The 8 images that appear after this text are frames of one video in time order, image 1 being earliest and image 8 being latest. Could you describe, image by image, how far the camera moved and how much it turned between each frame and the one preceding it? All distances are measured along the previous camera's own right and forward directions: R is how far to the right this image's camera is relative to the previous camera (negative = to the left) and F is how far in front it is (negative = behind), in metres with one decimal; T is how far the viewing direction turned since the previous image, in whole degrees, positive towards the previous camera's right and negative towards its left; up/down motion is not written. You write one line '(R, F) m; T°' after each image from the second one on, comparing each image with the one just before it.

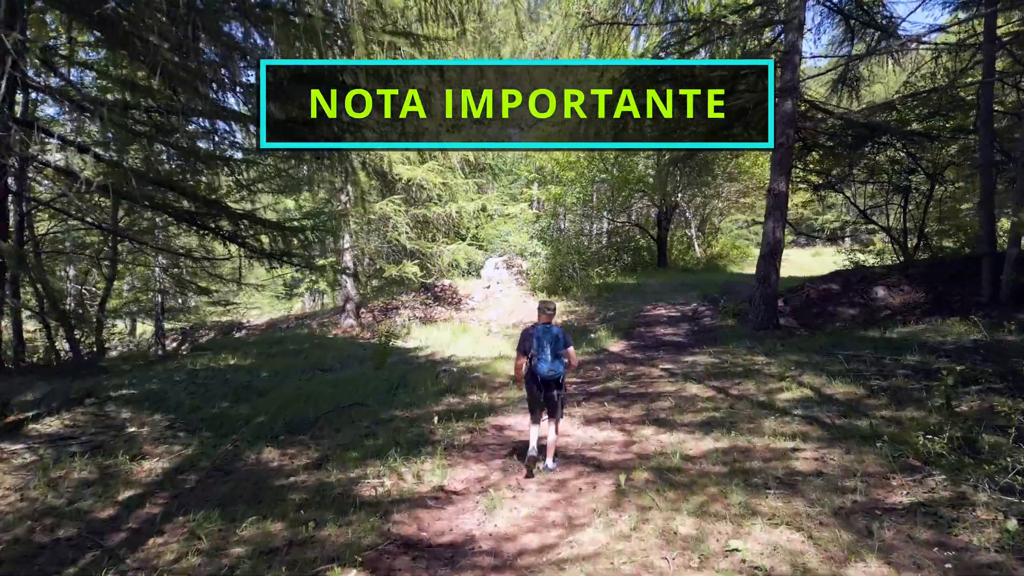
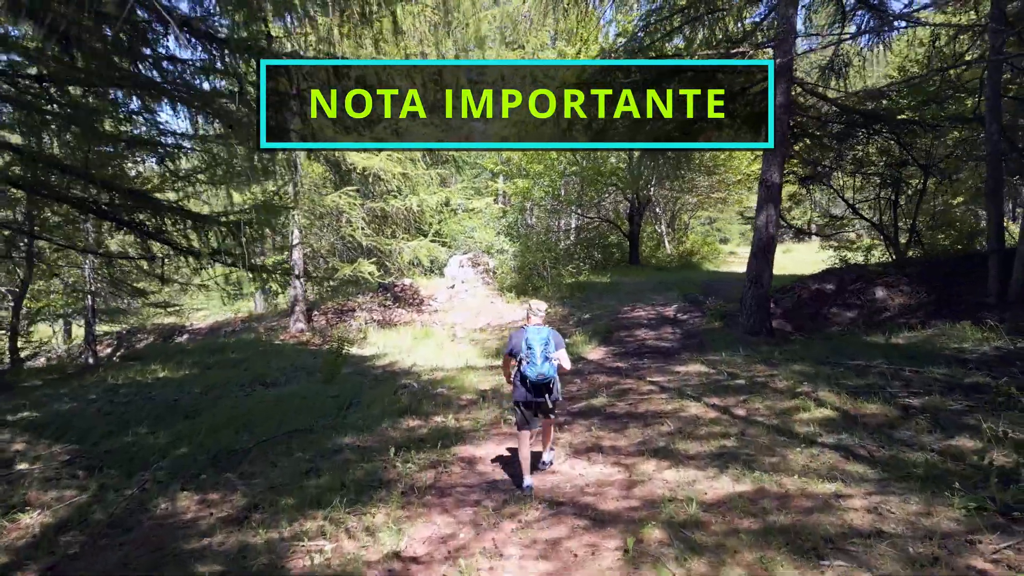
(-0.1, +1.0) m; +3°
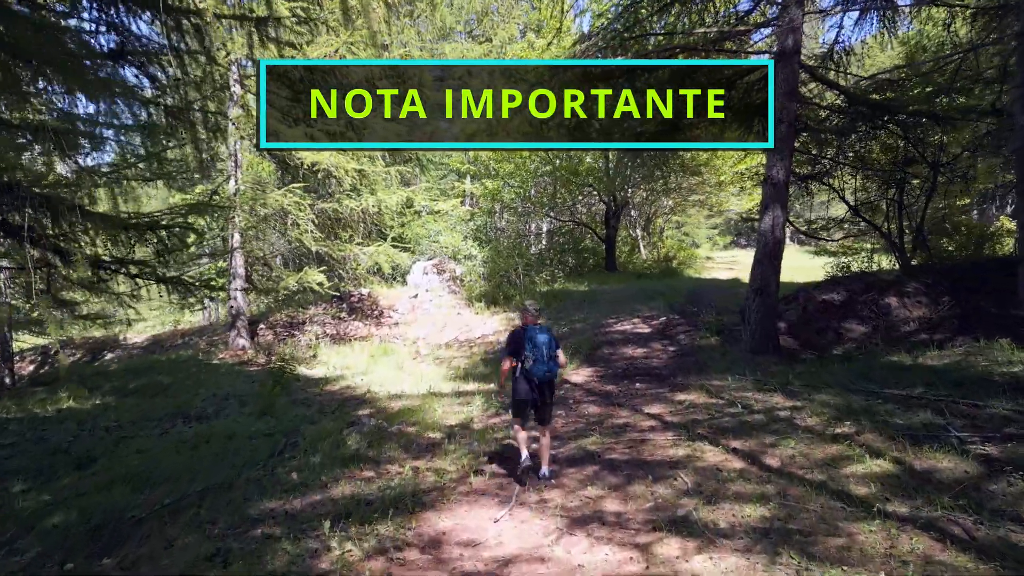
(0.0, +1.2) m; +3°
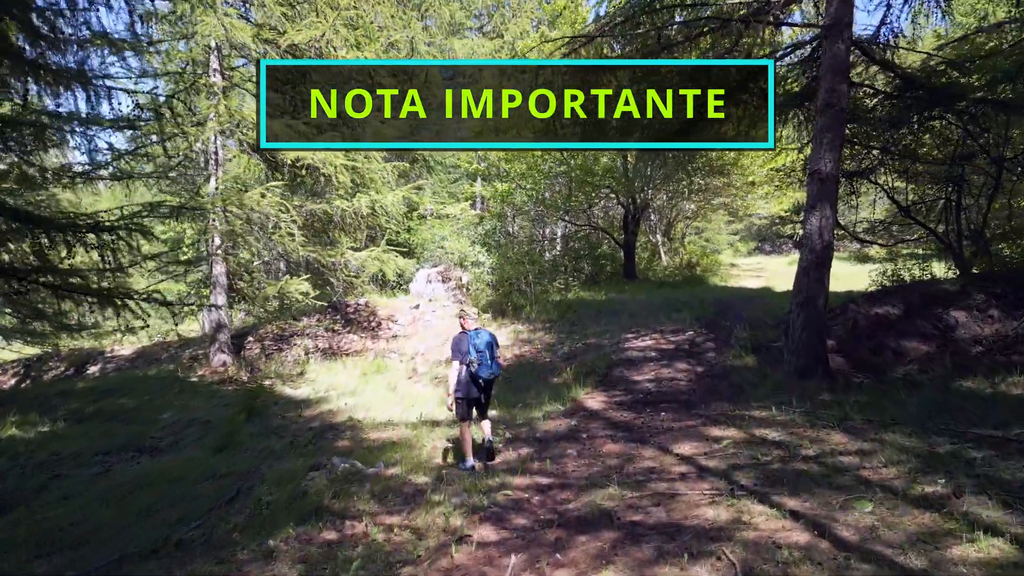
(+0.1, +1.0) m; -1°
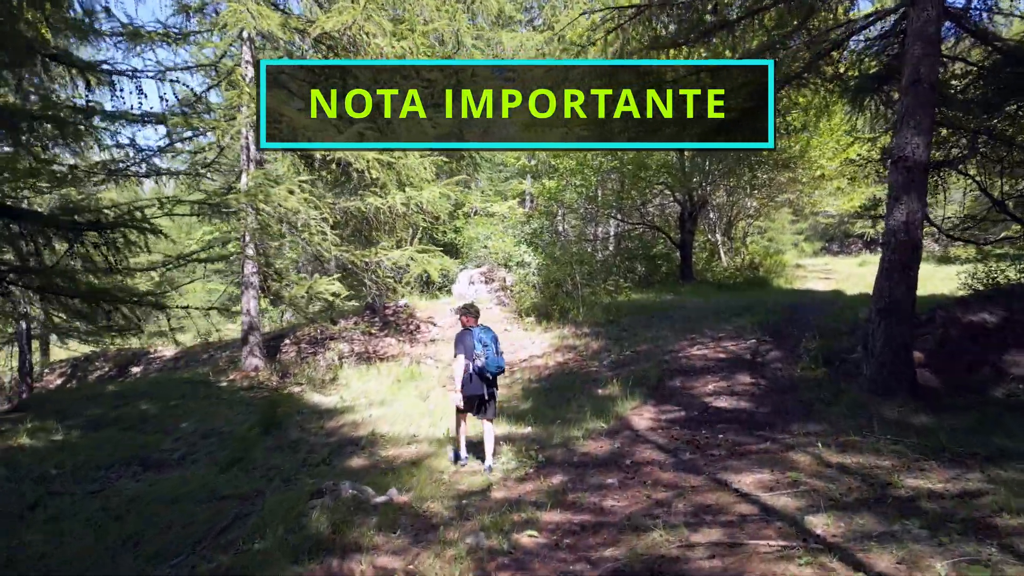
(+0.2, +0.7) m; -4°
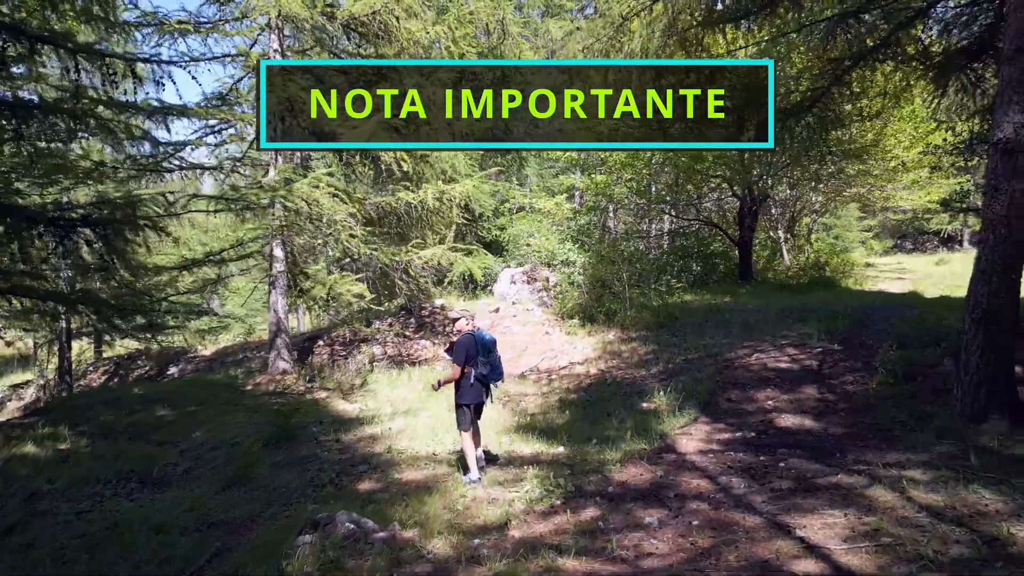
(+0.2, +0.7) m; -4°
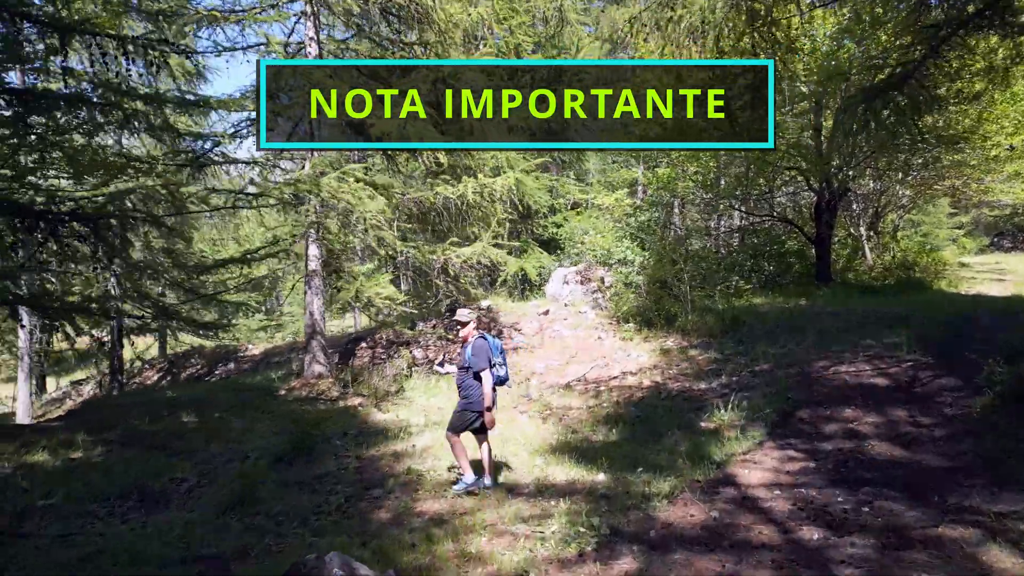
(+0.2, +0.7) m; -5°
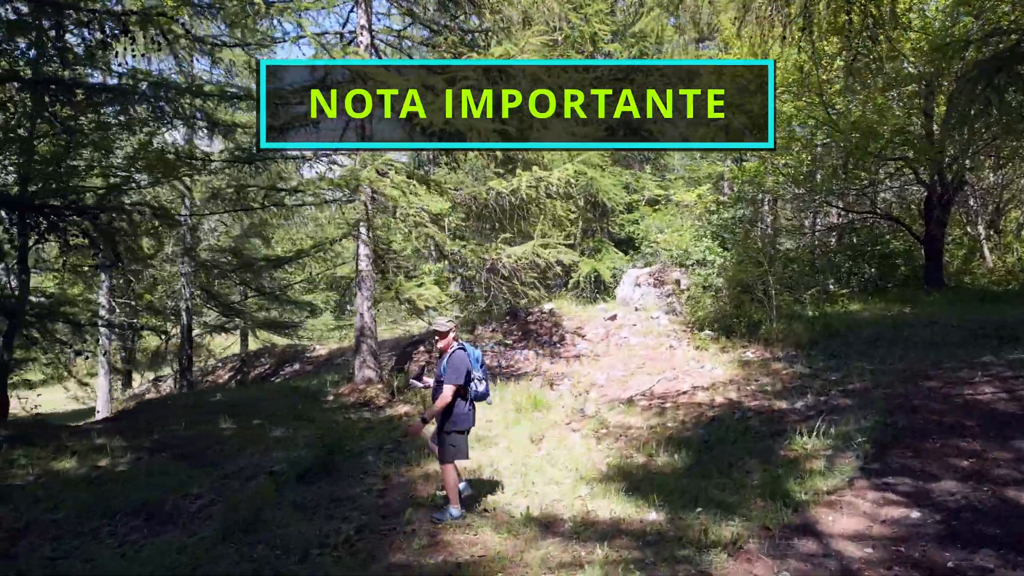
(+0.3, +0.6) m; -7°
